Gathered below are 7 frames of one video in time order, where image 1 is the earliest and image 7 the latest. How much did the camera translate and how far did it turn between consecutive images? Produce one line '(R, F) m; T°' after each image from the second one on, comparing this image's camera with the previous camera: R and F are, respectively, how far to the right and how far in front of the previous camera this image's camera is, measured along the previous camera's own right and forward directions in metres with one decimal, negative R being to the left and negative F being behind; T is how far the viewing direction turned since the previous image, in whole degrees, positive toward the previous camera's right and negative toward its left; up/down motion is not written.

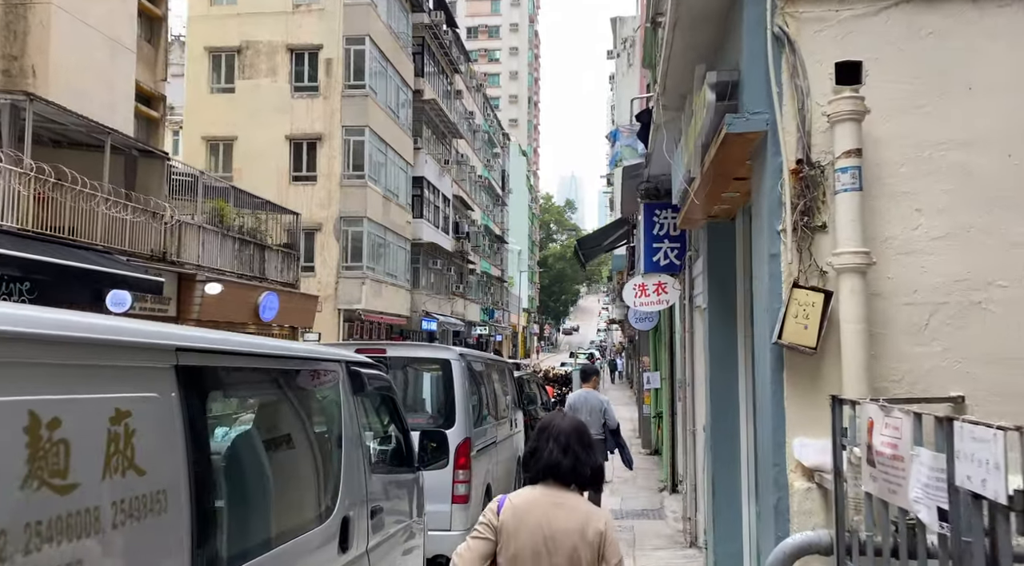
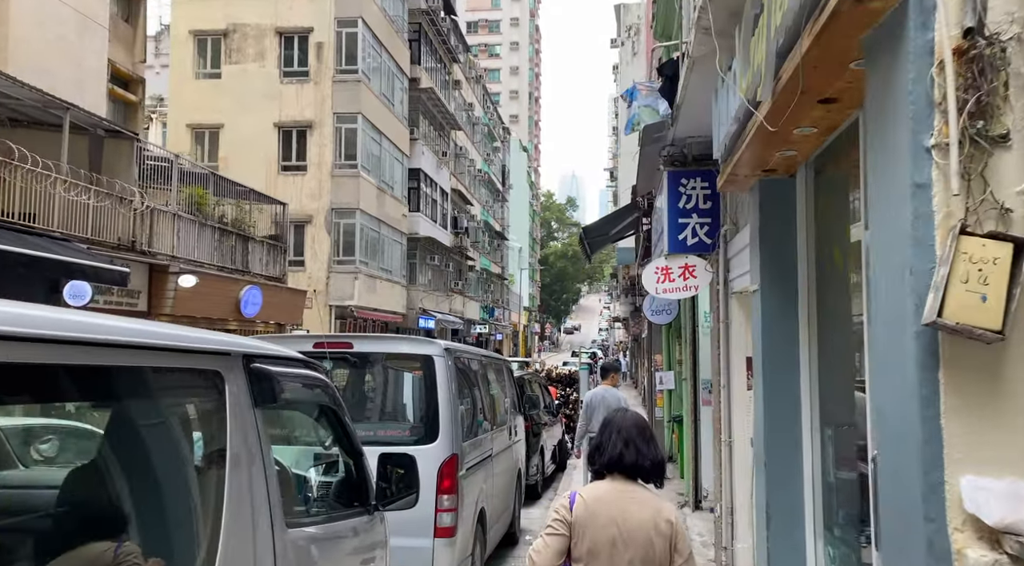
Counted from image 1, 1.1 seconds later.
(0.0, +1.3) m; 0°
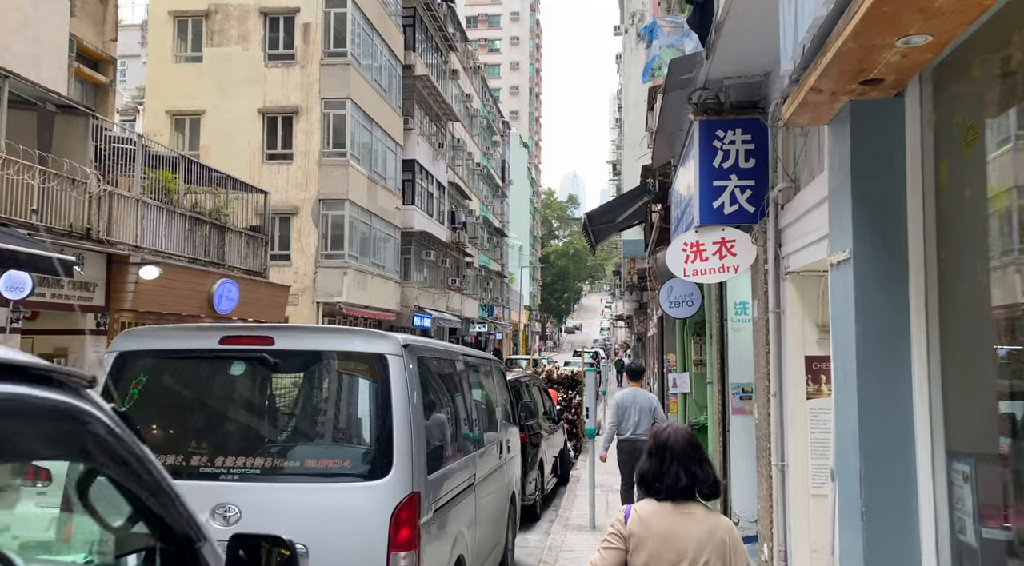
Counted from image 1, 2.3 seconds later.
(+0.1, +1.5) m; 0°
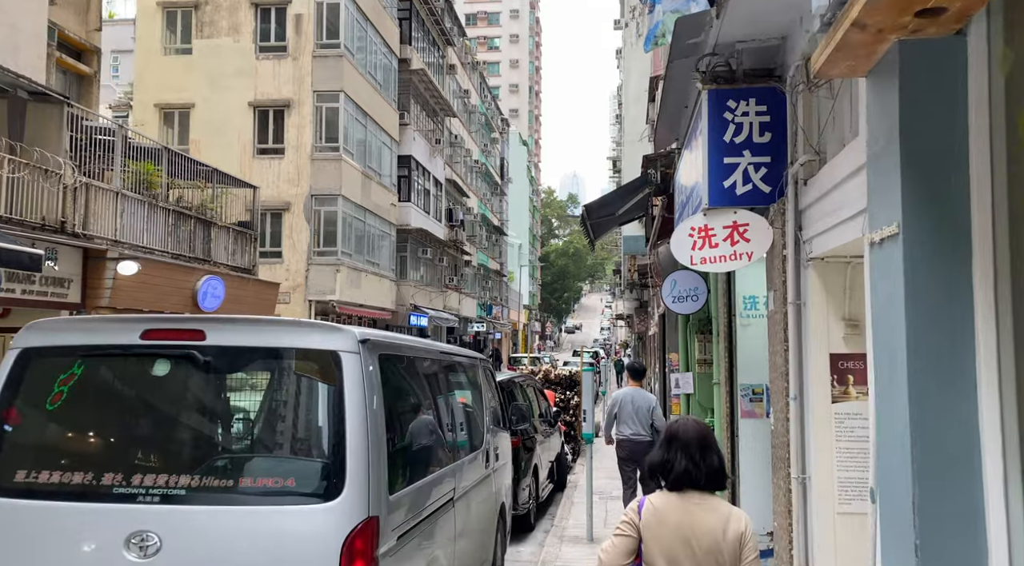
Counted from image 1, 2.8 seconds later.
(+0.1, +0.6) m; 0°
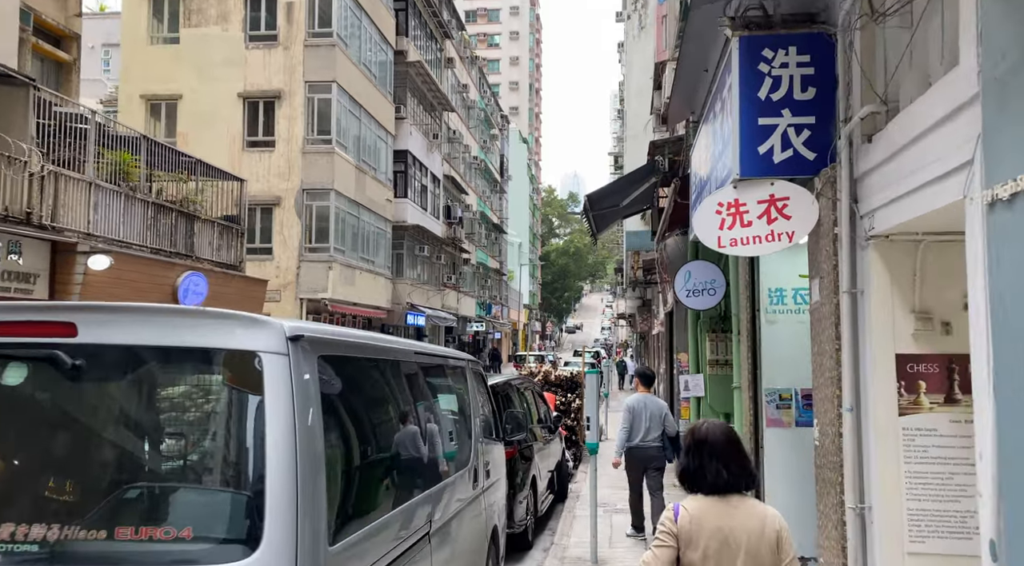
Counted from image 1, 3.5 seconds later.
(0.0, +0.8) m; 0°
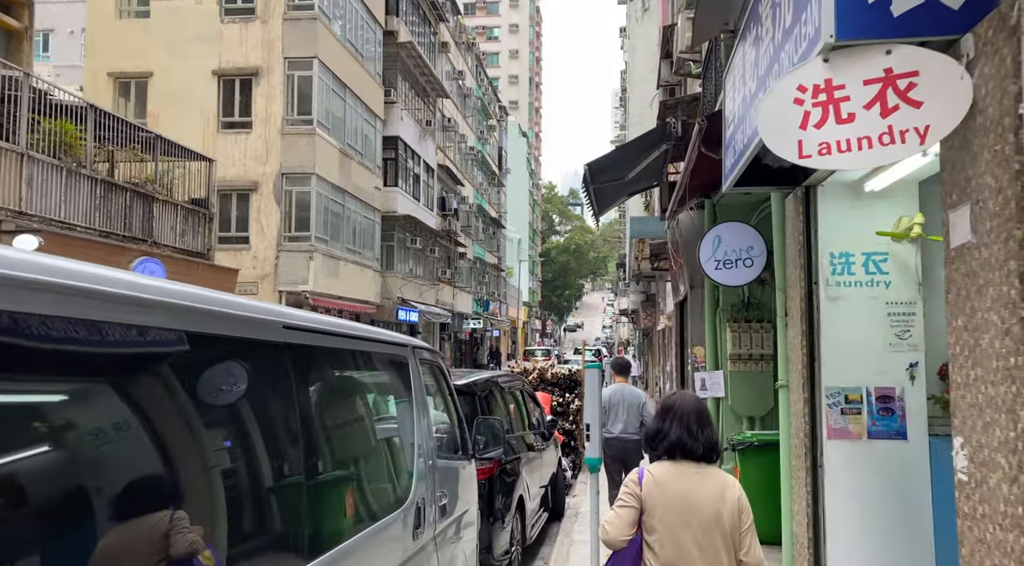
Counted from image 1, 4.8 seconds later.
(+0.2, +1.6) m; 0°
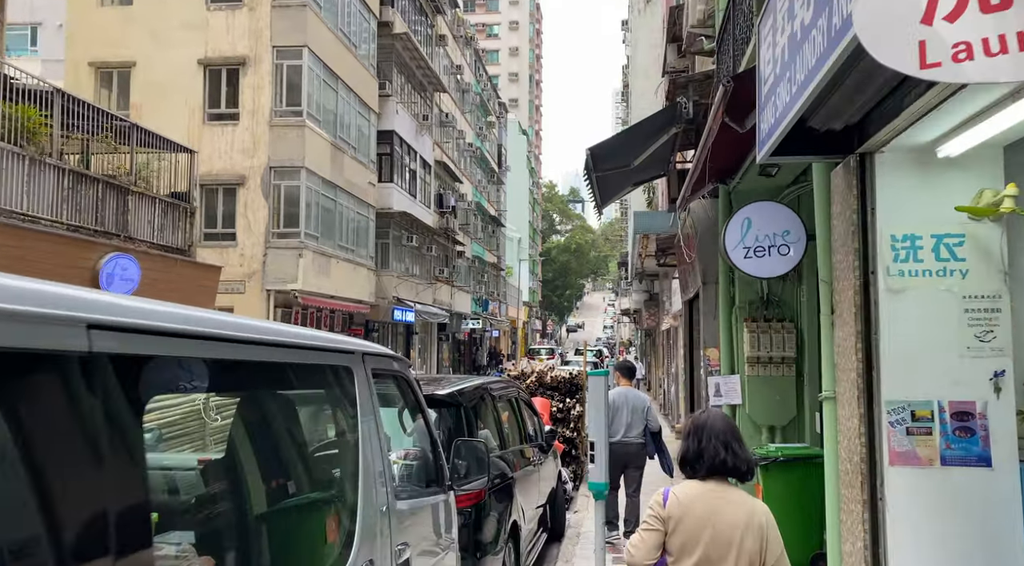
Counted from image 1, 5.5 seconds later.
(+0.1, +0.9) m; 0°
